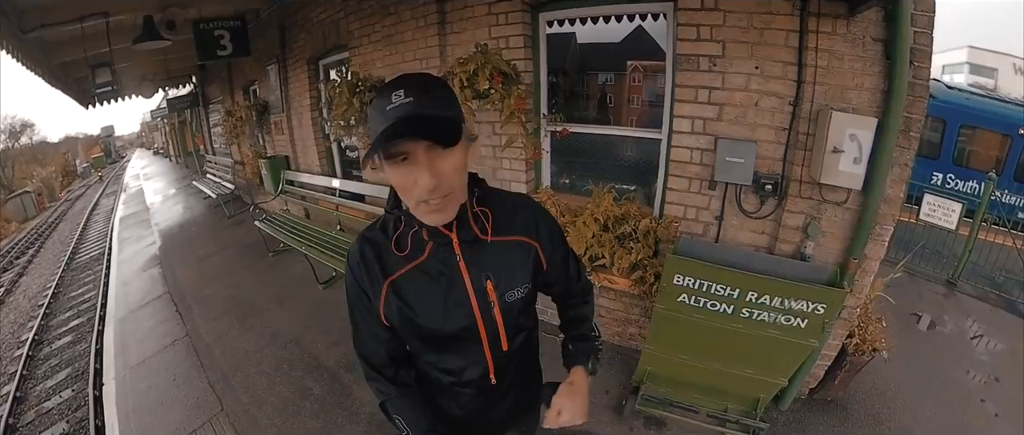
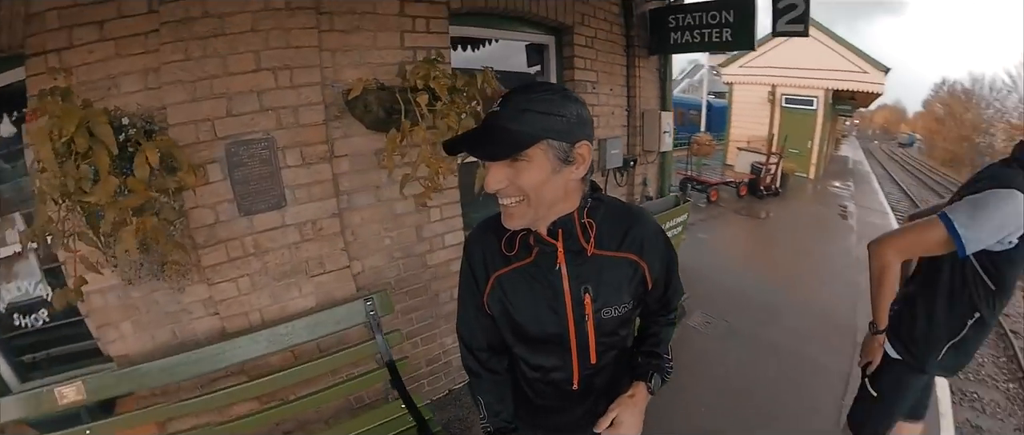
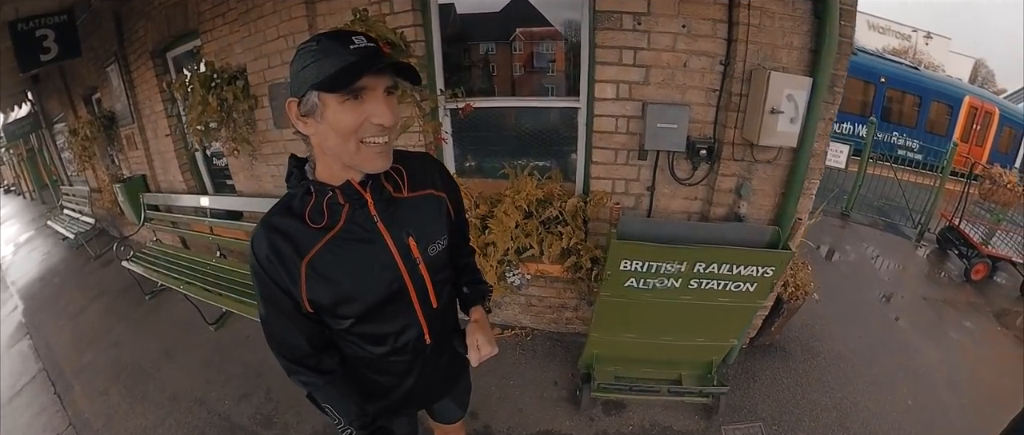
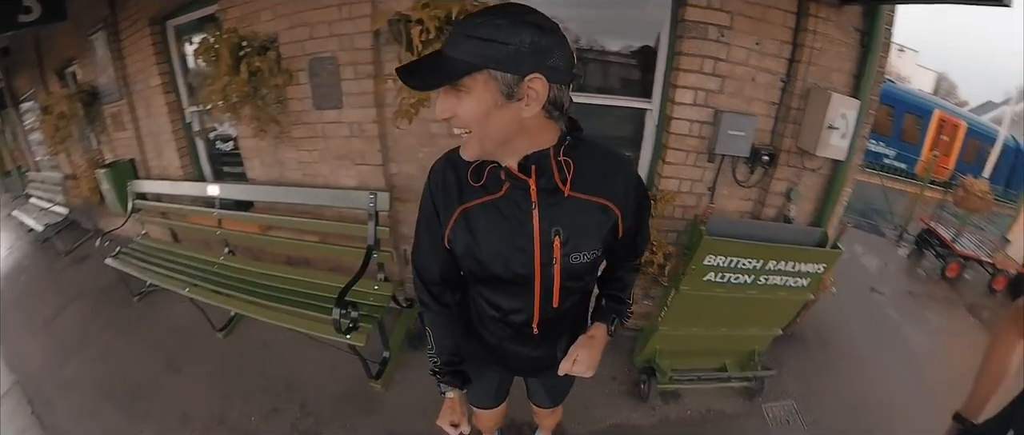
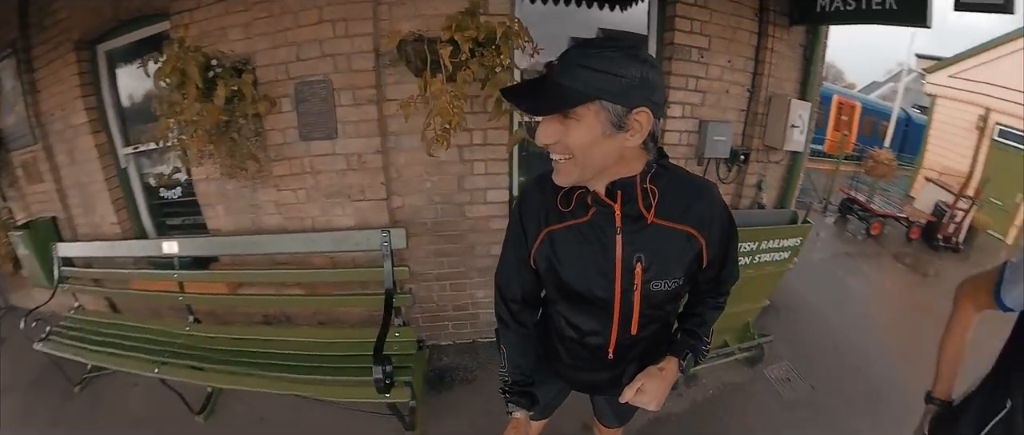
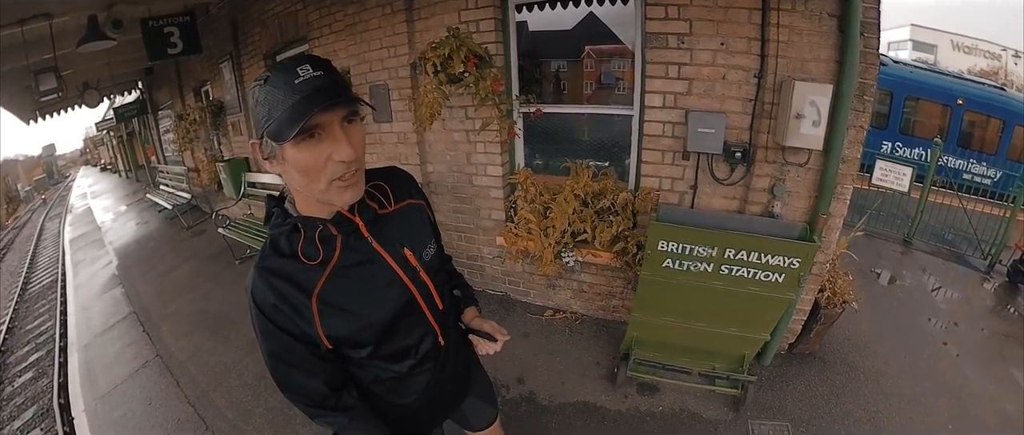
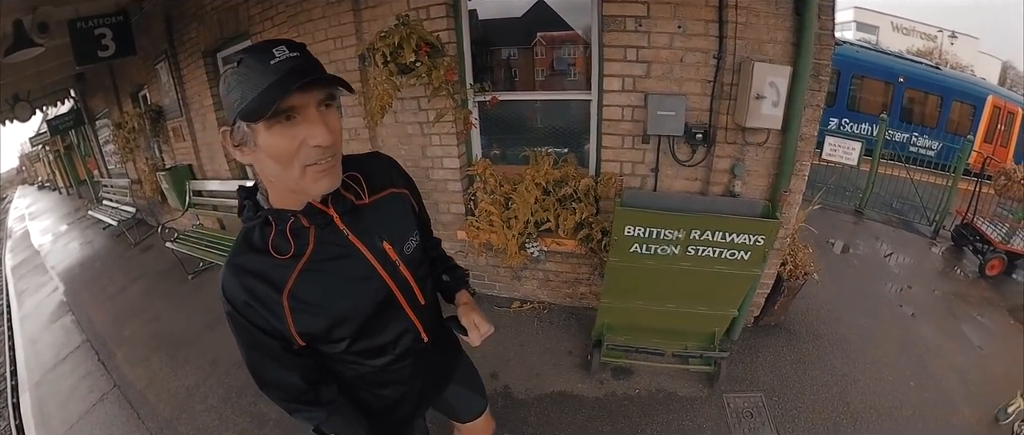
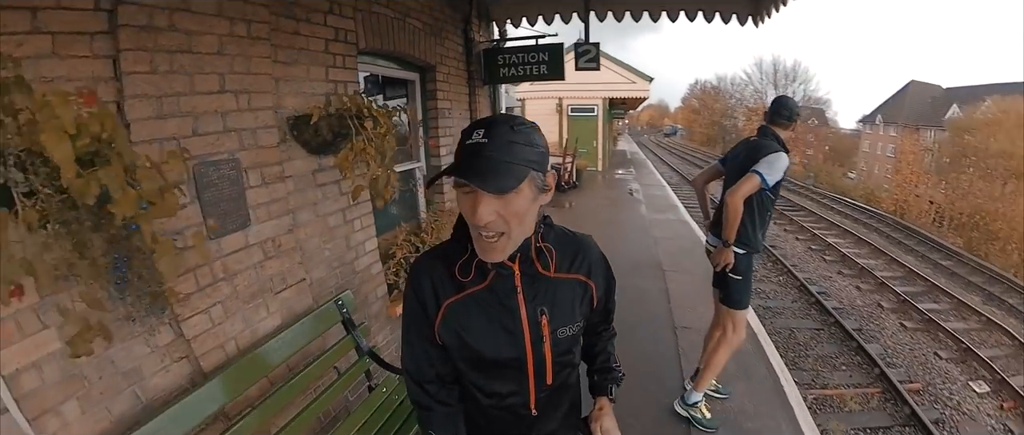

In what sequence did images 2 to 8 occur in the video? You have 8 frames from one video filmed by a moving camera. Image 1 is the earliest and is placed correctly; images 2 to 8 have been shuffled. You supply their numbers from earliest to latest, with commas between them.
6, 7, 3, 4, 5, 2, 8
